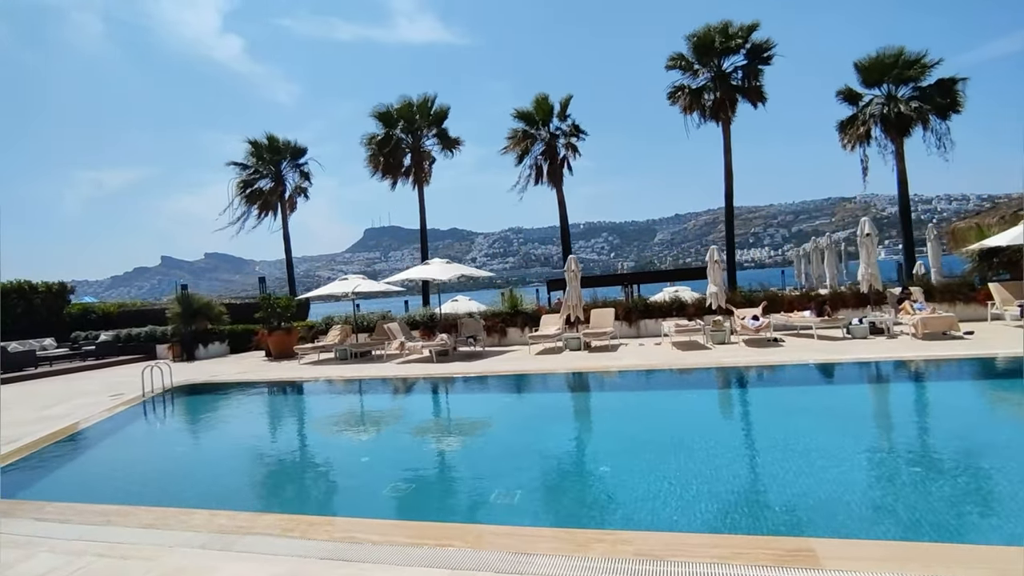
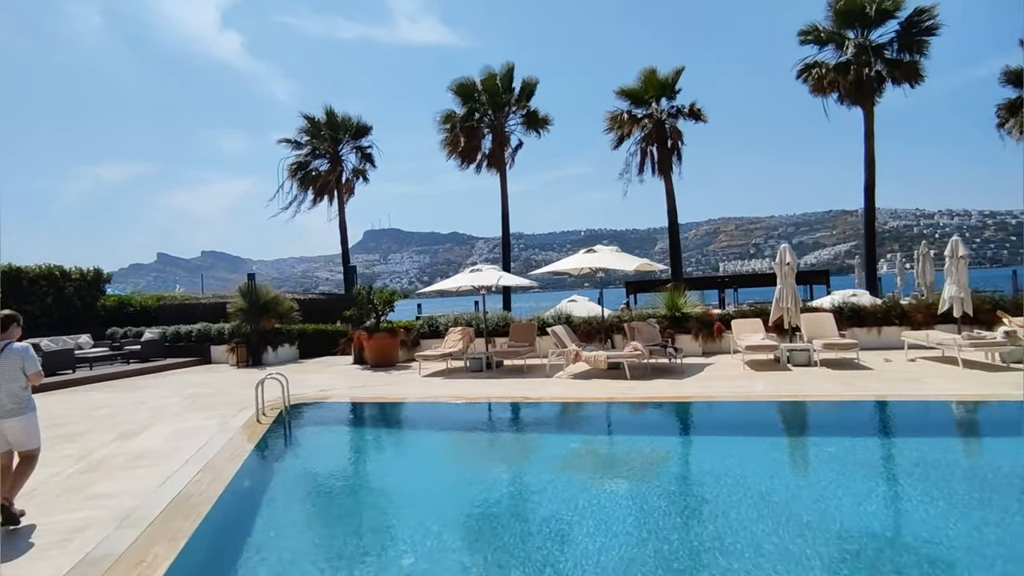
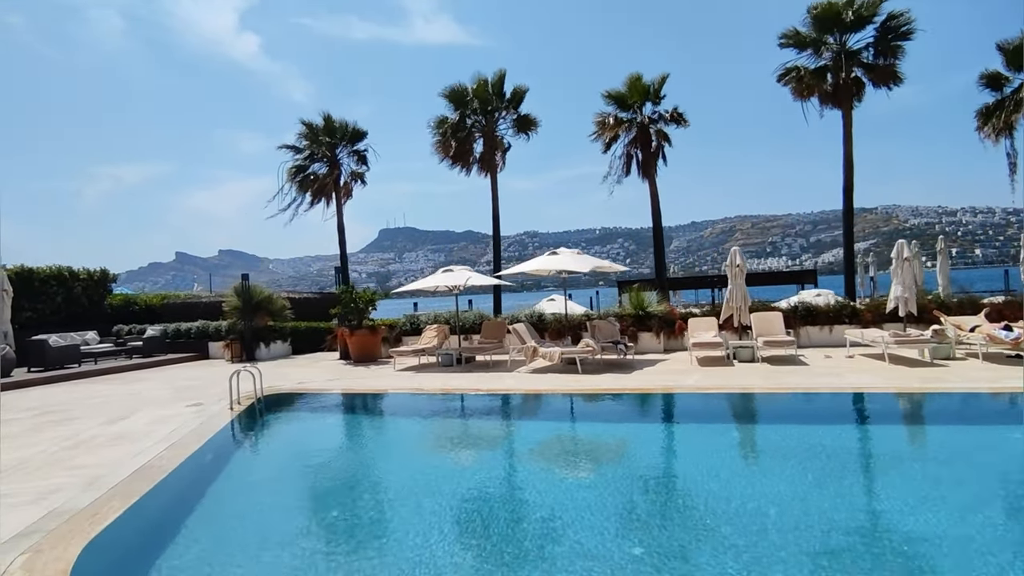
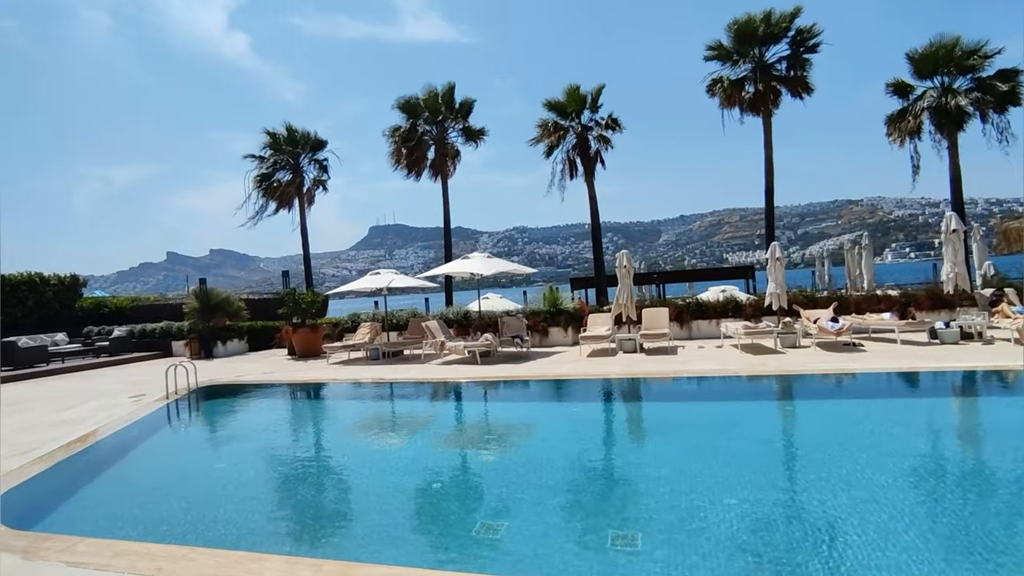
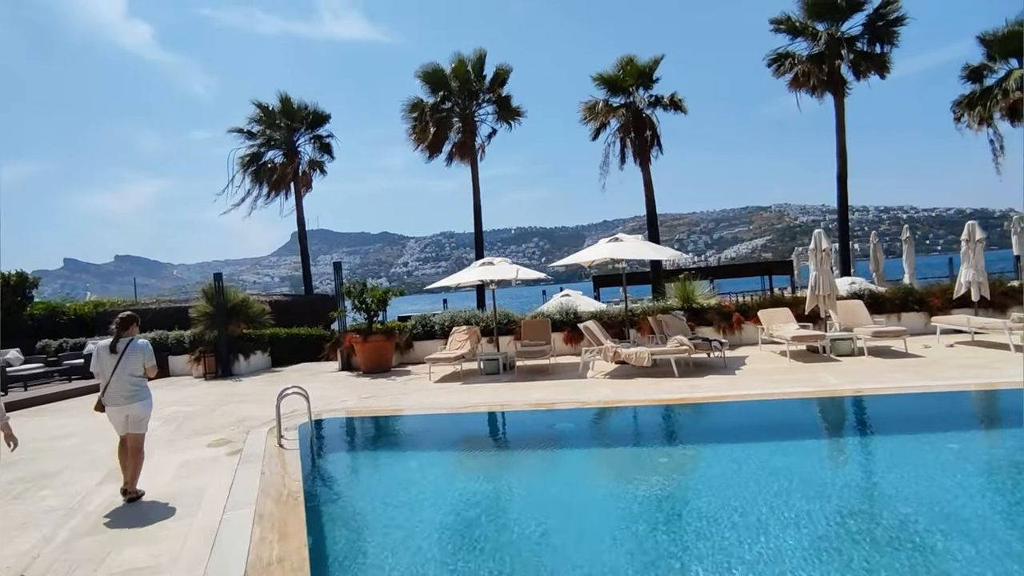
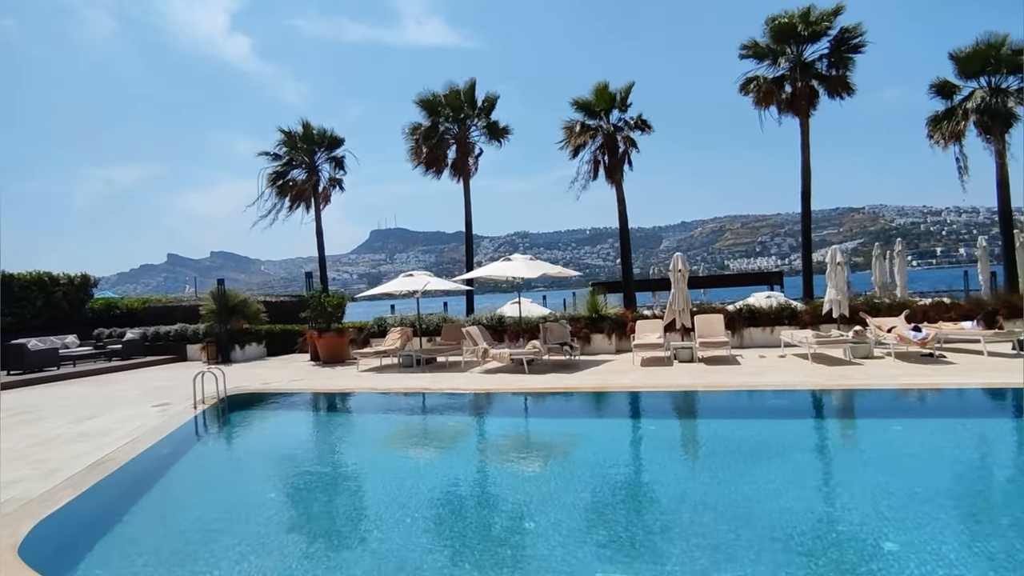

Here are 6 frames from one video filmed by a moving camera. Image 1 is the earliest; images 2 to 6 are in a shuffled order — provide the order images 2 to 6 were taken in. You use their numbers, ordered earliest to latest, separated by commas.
4, 6, 3, 2, 5
